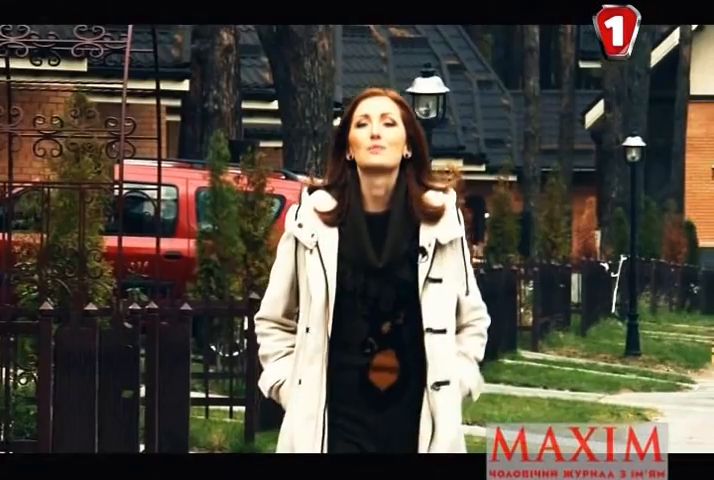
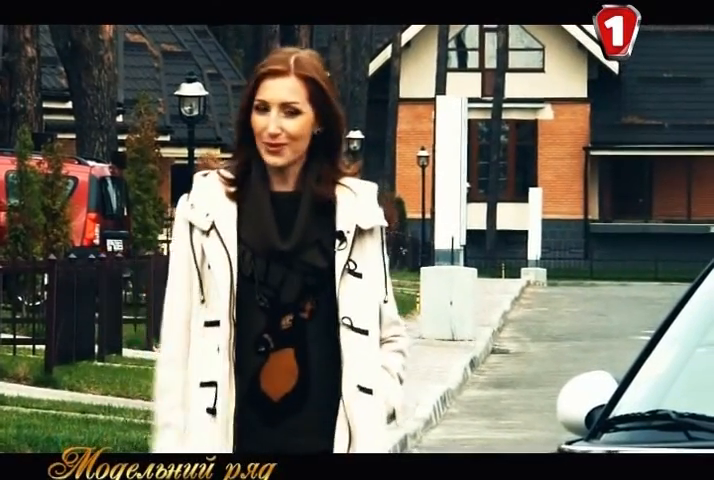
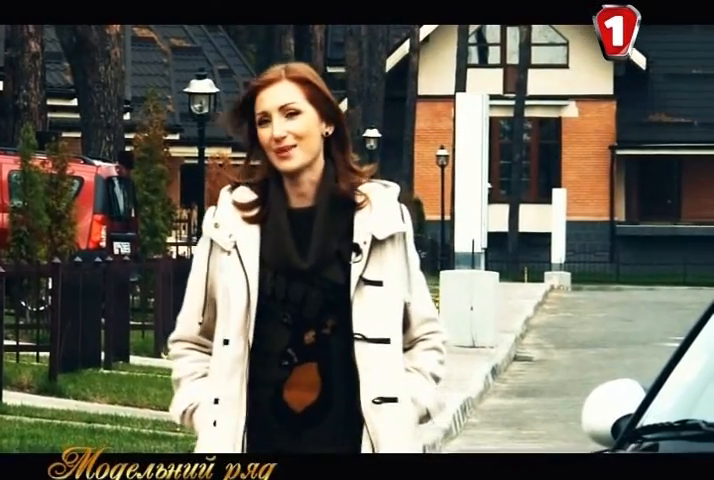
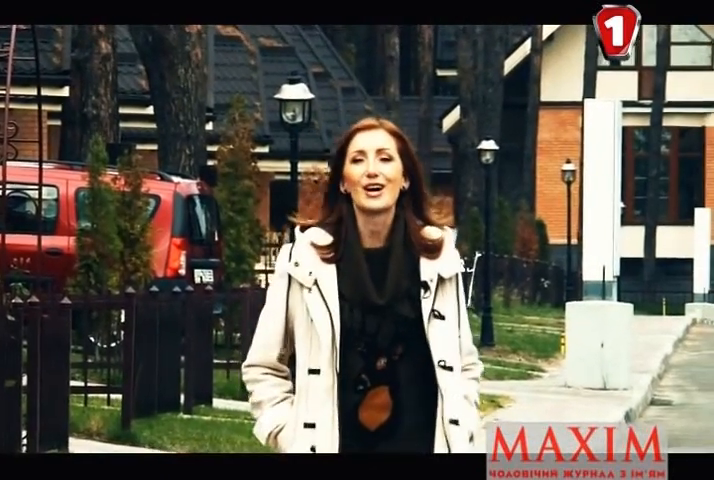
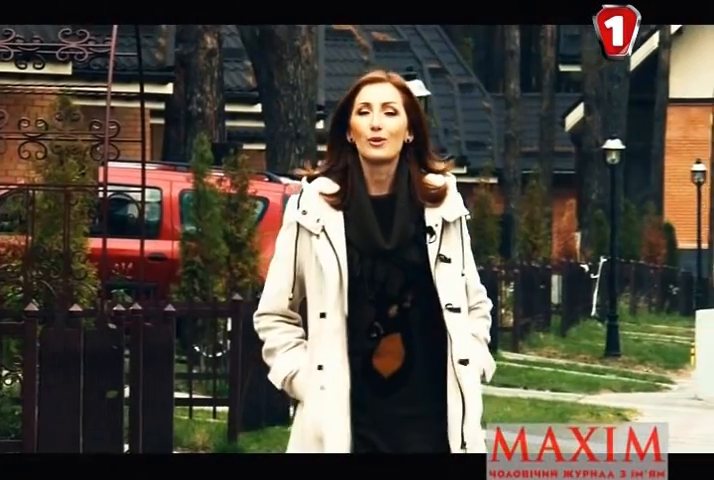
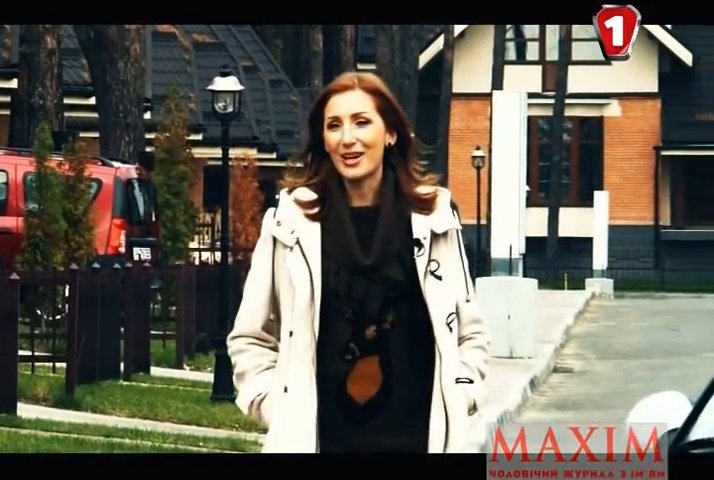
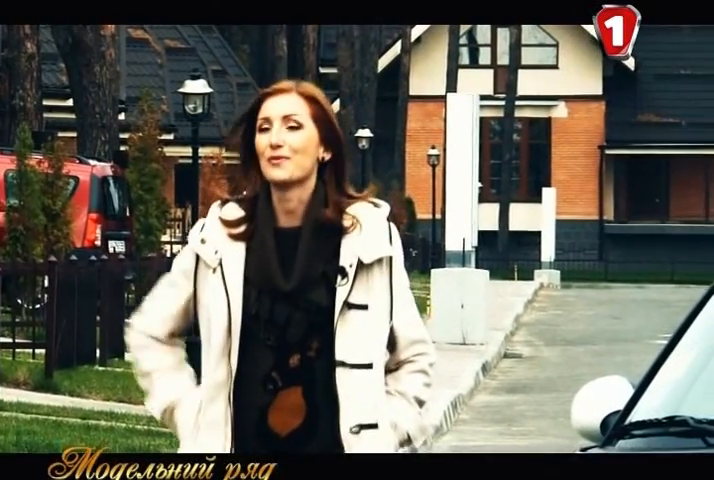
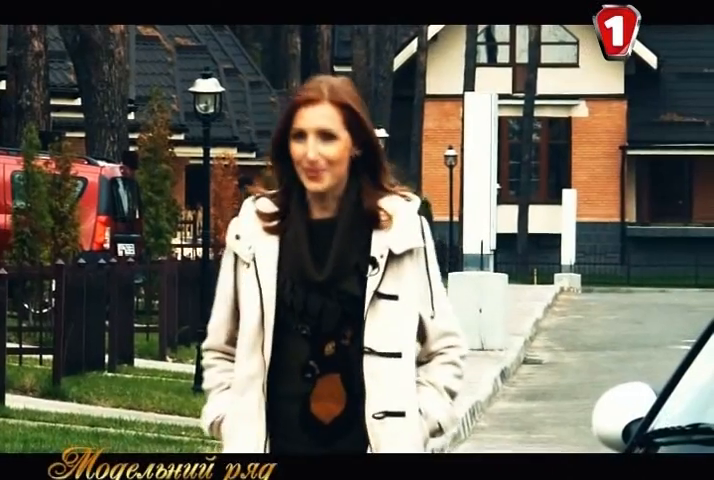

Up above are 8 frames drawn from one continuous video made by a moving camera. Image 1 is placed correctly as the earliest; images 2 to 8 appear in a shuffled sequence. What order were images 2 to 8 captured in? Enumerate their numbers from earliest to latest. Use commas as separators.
5, 4, 6, 8, 3, 7, 2
